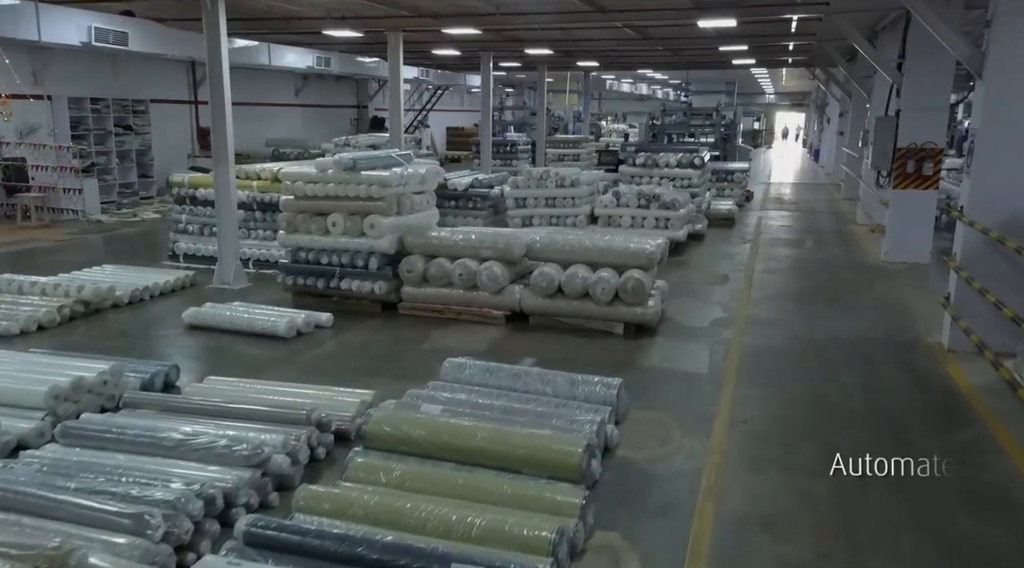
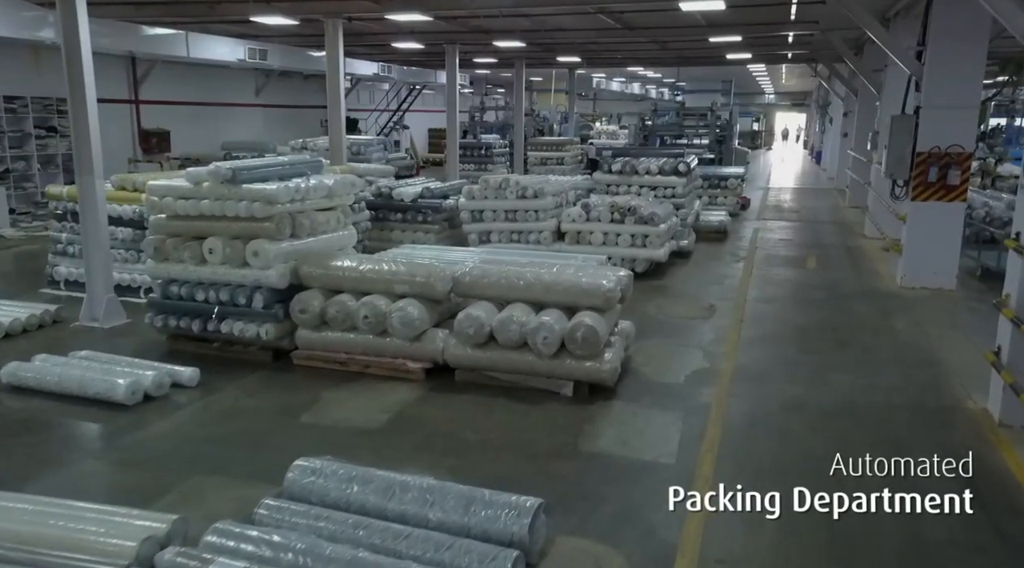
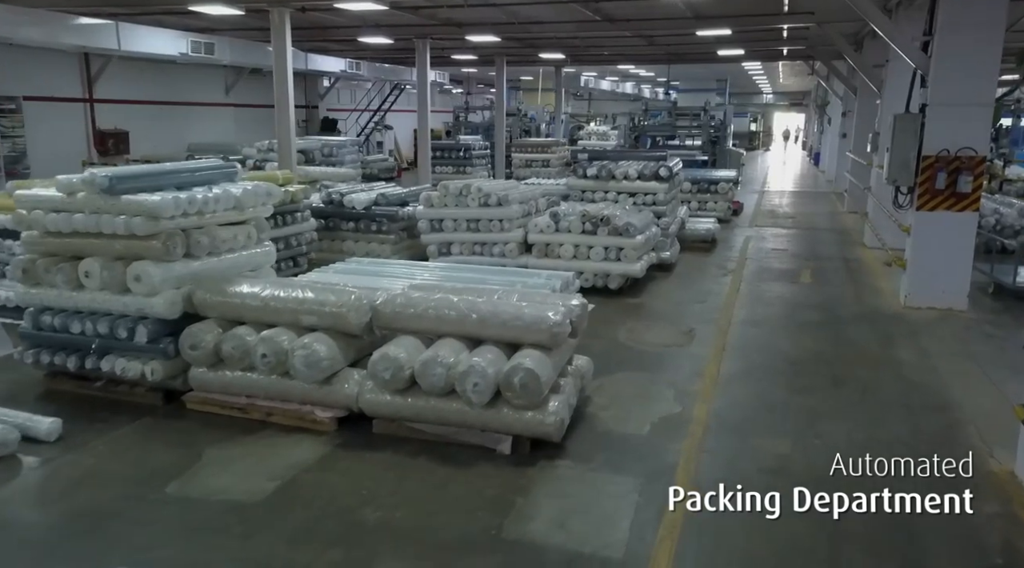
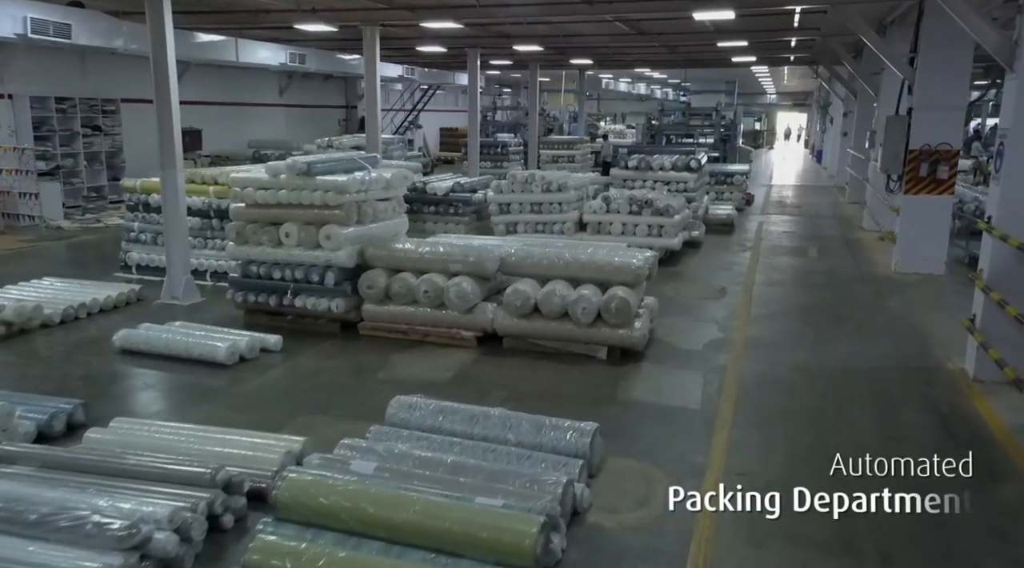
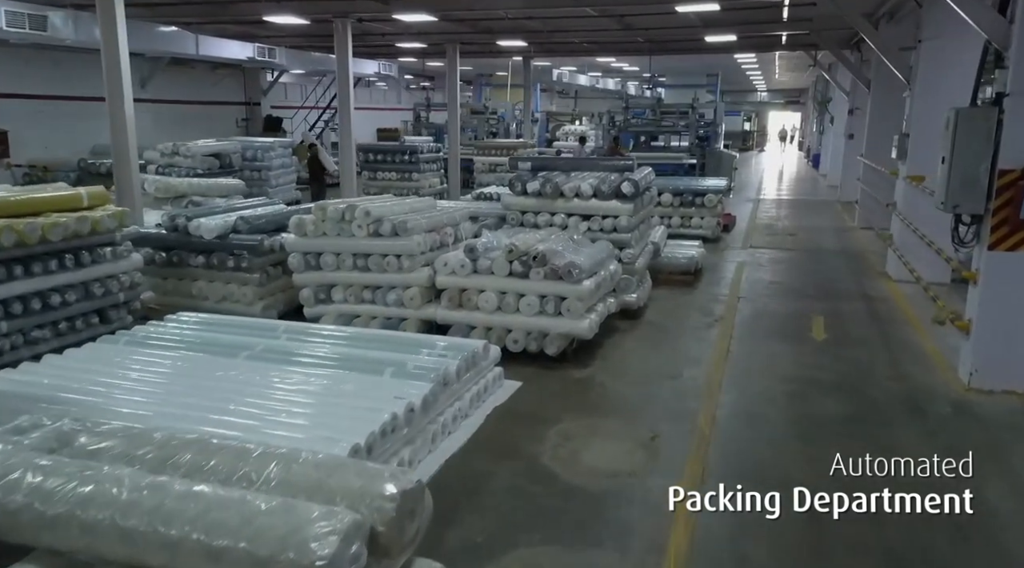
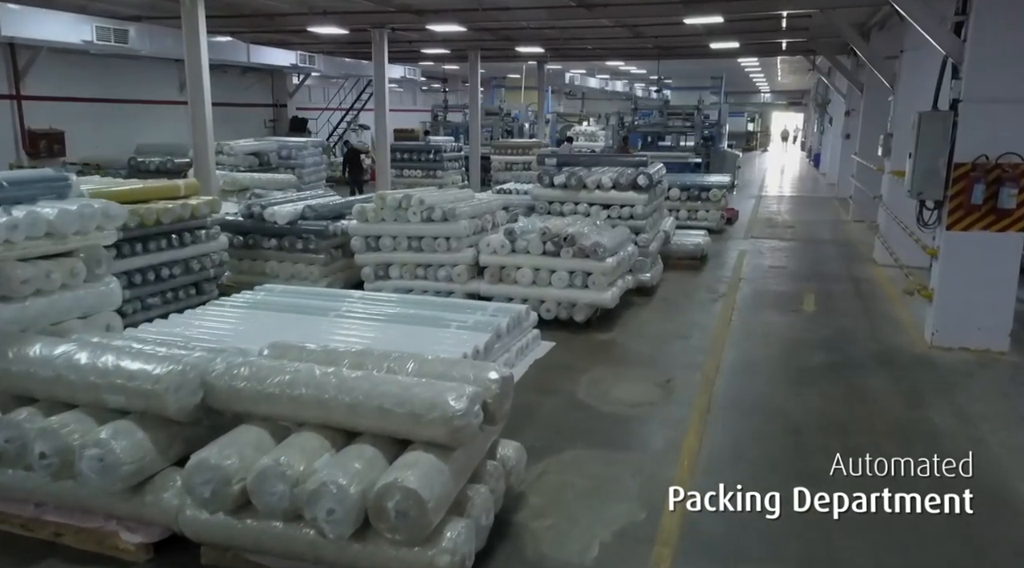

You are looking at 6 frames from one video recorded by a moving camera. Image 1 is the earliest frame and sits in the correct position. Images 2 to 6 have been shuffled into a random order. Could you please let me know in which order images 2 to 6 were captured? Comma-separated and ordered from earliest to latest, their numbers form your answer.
4, 2, 3, 6, 5
